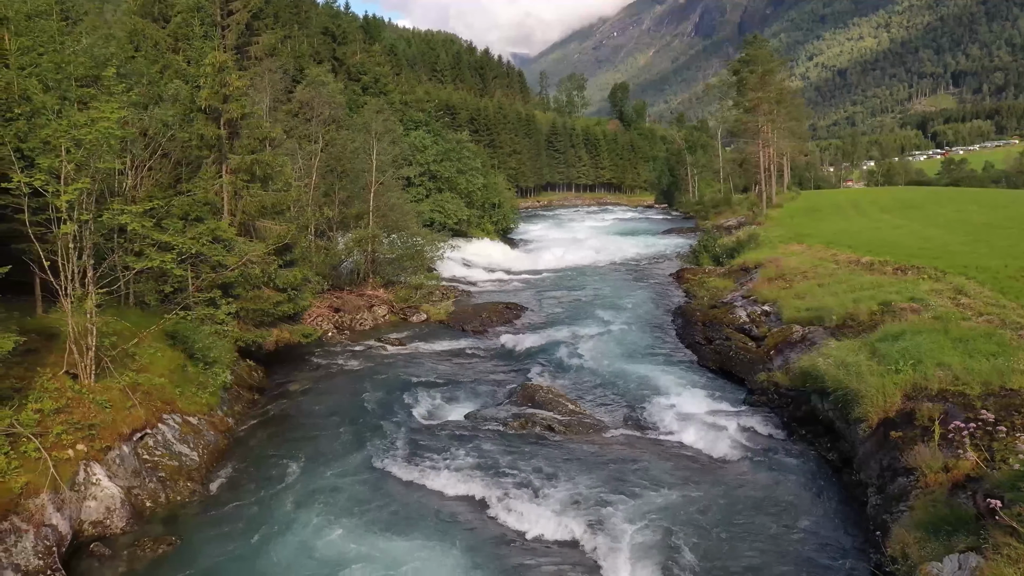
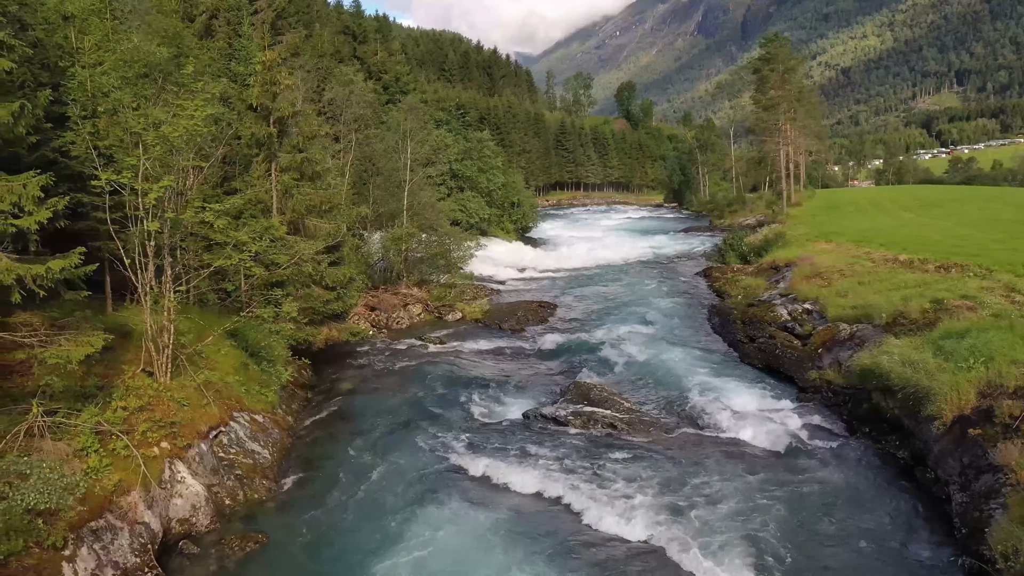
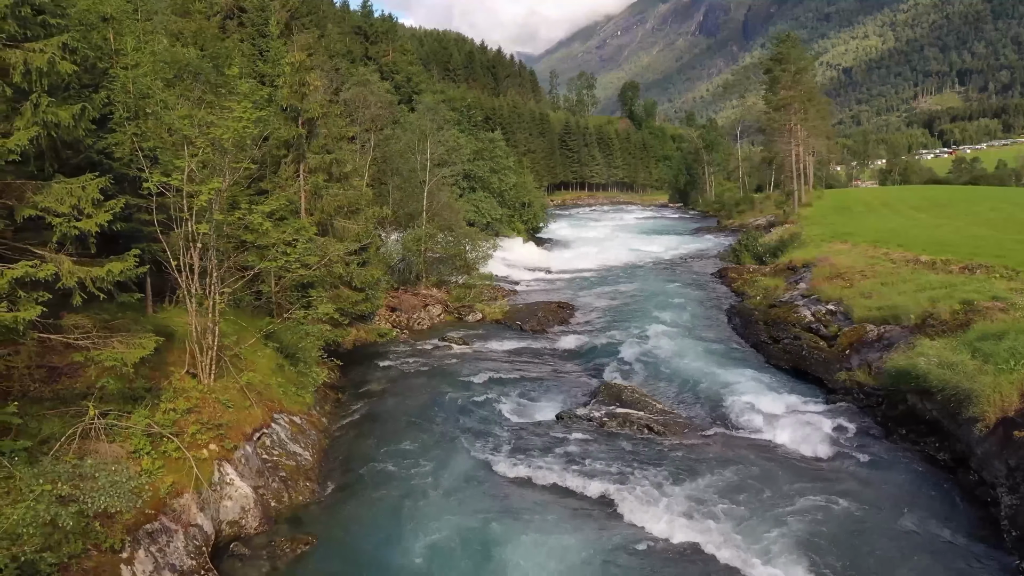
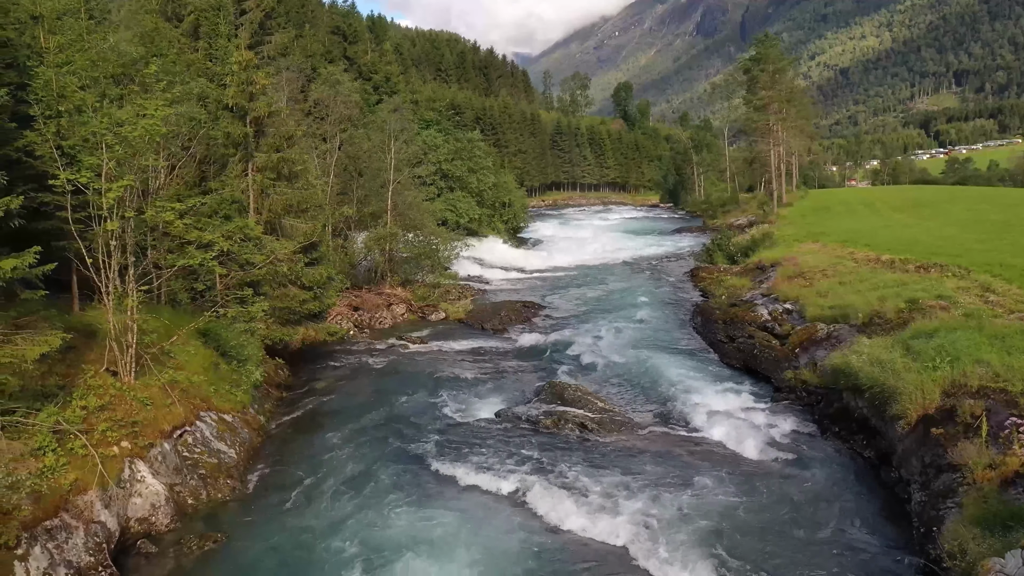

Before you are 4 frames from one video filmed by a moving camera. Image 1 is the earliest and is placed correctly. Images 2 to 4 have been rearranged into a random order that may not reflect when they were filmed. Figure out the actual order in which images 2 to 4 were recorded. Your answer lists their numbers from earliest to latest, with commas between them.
4, 2, 3
